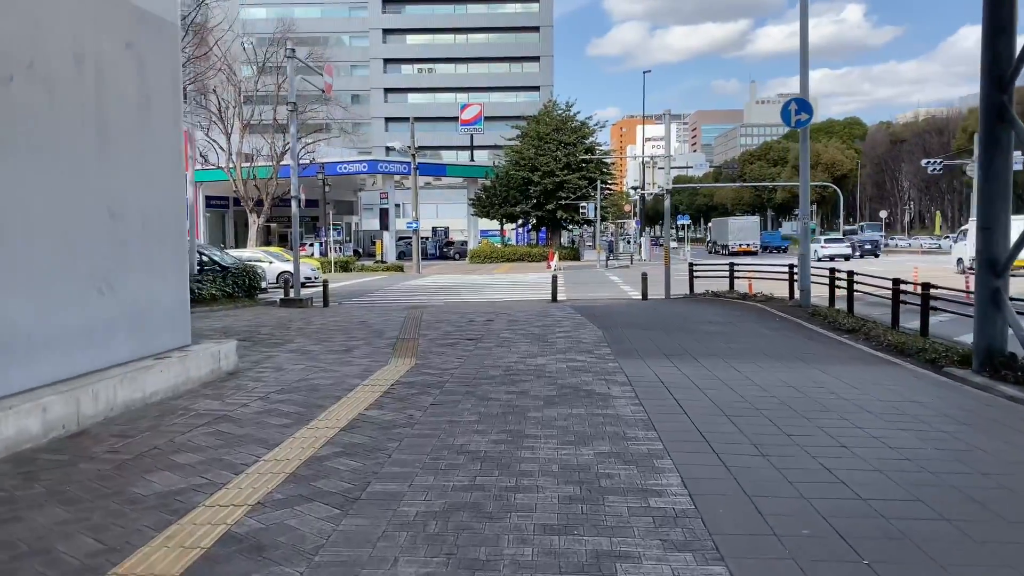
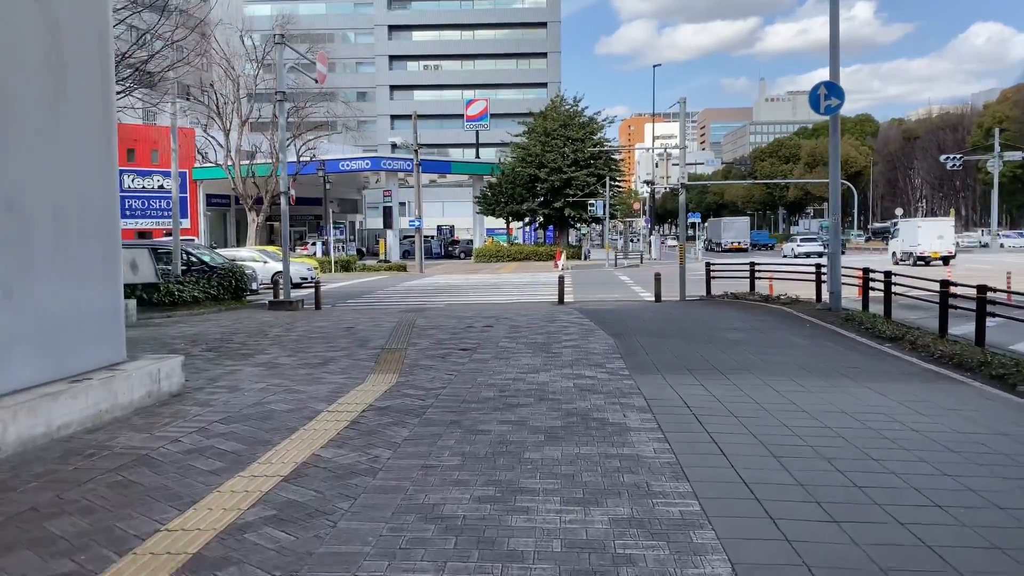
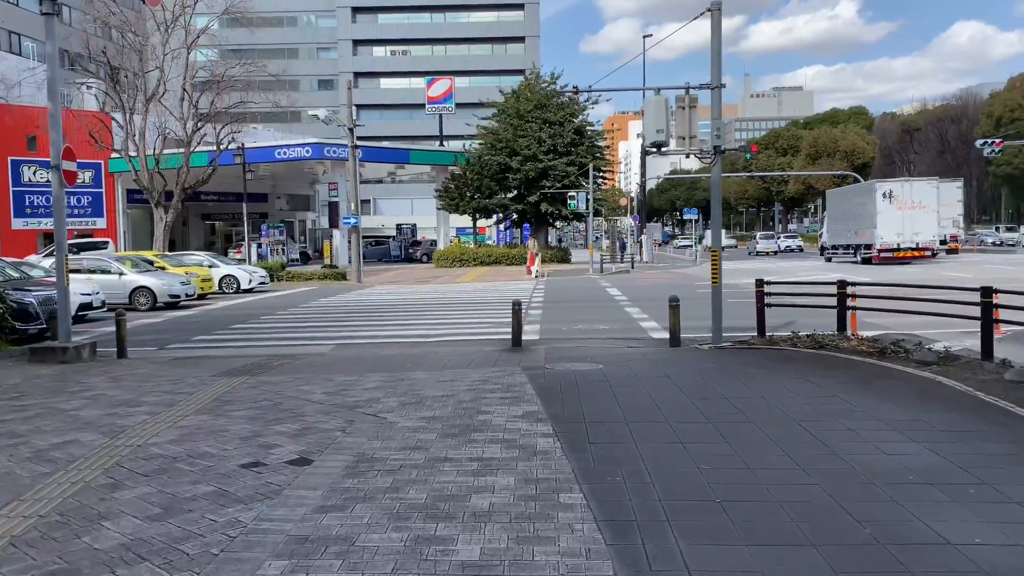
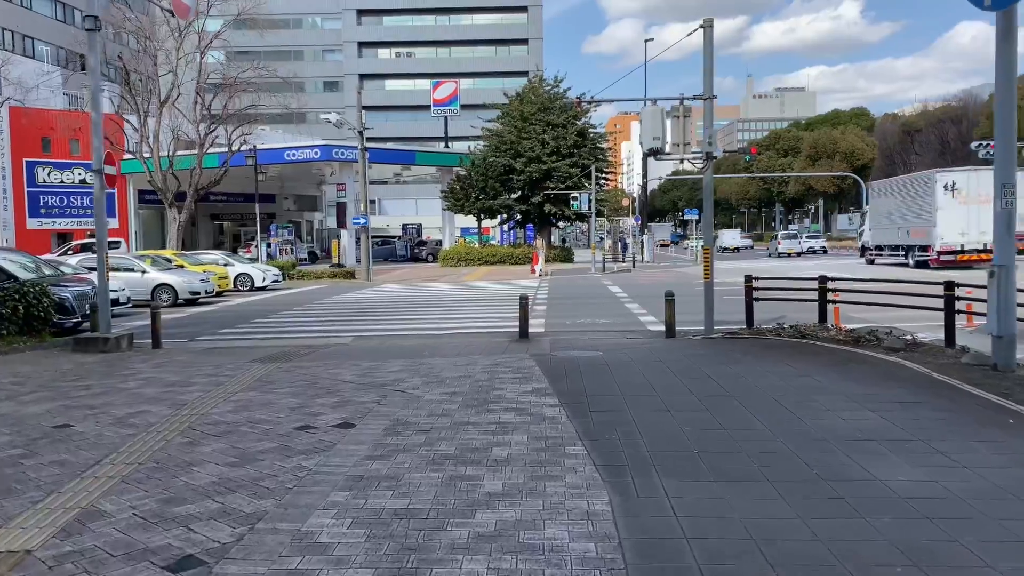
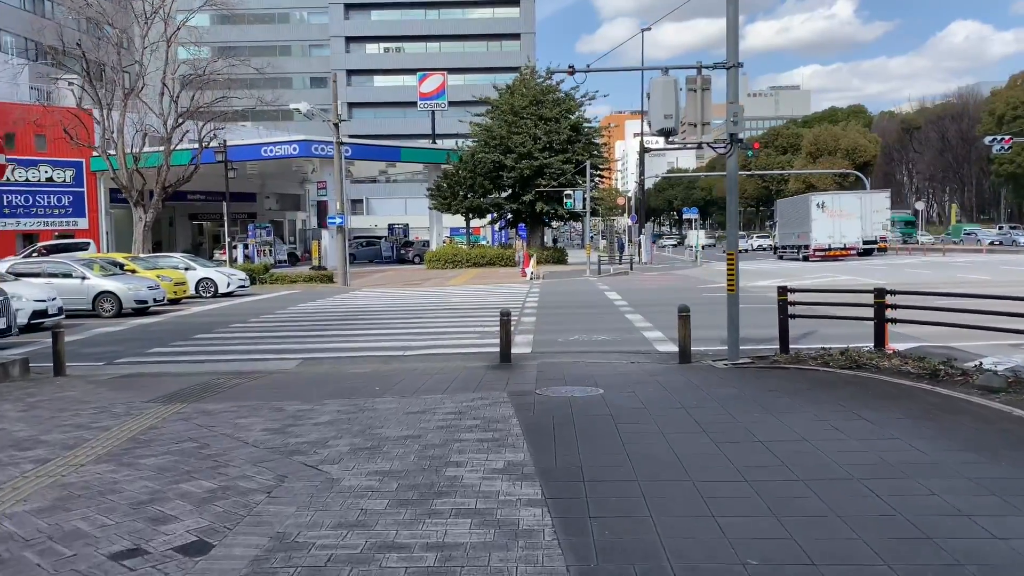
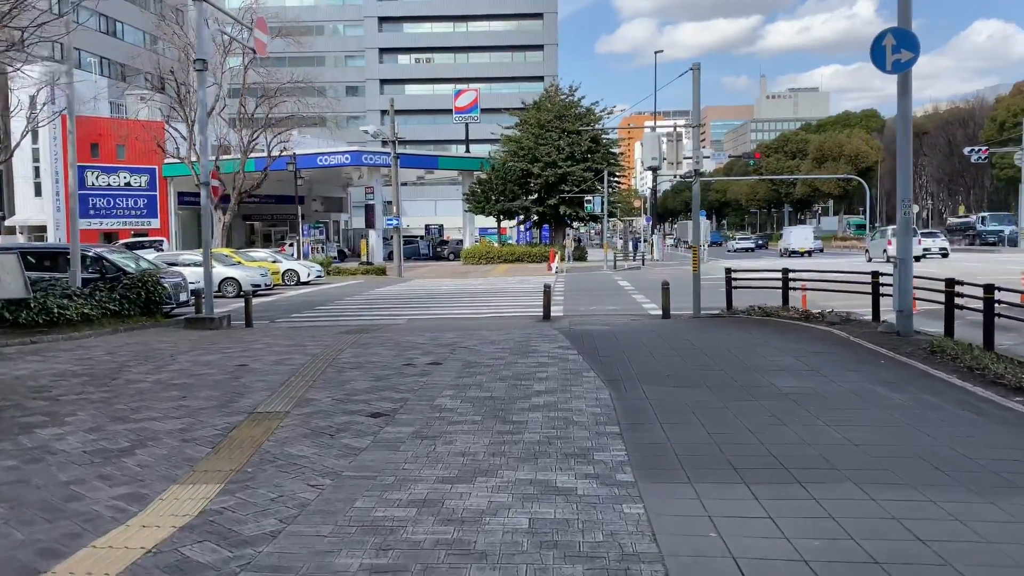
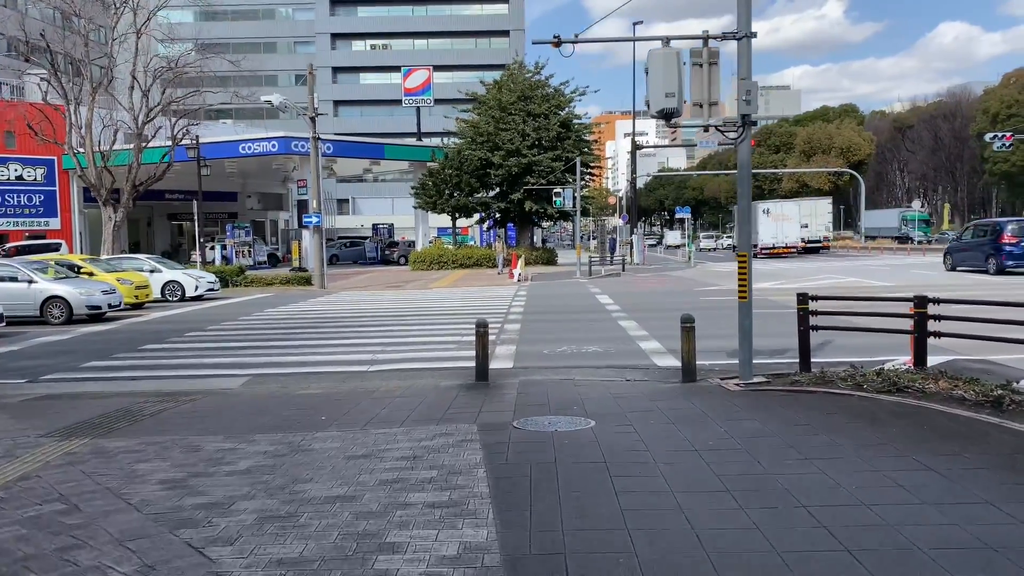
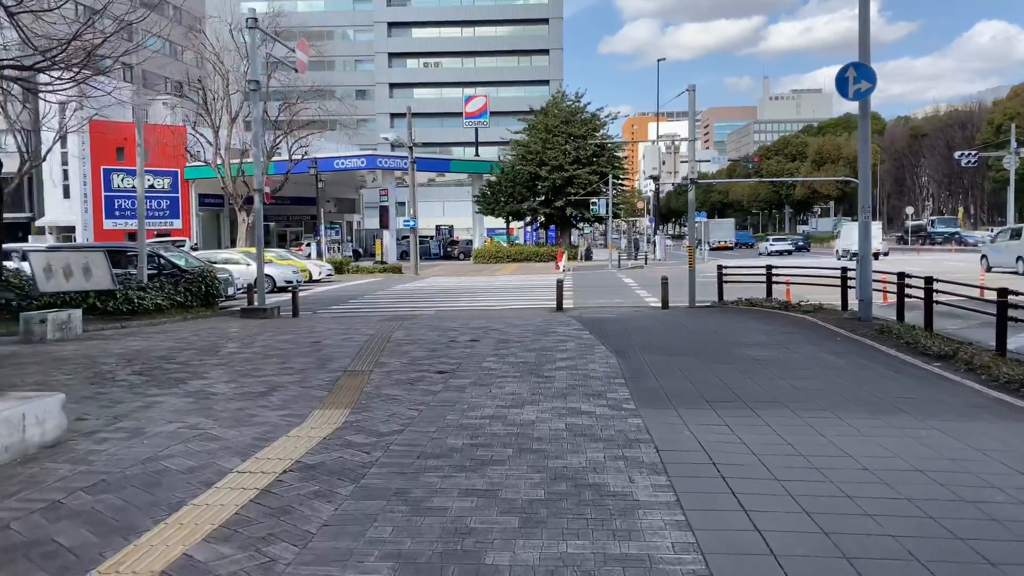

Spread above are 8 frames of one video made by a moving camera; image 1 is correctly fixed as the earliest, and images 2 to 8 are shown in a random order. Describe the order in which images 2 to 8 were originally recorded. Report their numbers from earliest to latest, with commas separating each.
2, 8, 6, 4, 3, 5, 7
